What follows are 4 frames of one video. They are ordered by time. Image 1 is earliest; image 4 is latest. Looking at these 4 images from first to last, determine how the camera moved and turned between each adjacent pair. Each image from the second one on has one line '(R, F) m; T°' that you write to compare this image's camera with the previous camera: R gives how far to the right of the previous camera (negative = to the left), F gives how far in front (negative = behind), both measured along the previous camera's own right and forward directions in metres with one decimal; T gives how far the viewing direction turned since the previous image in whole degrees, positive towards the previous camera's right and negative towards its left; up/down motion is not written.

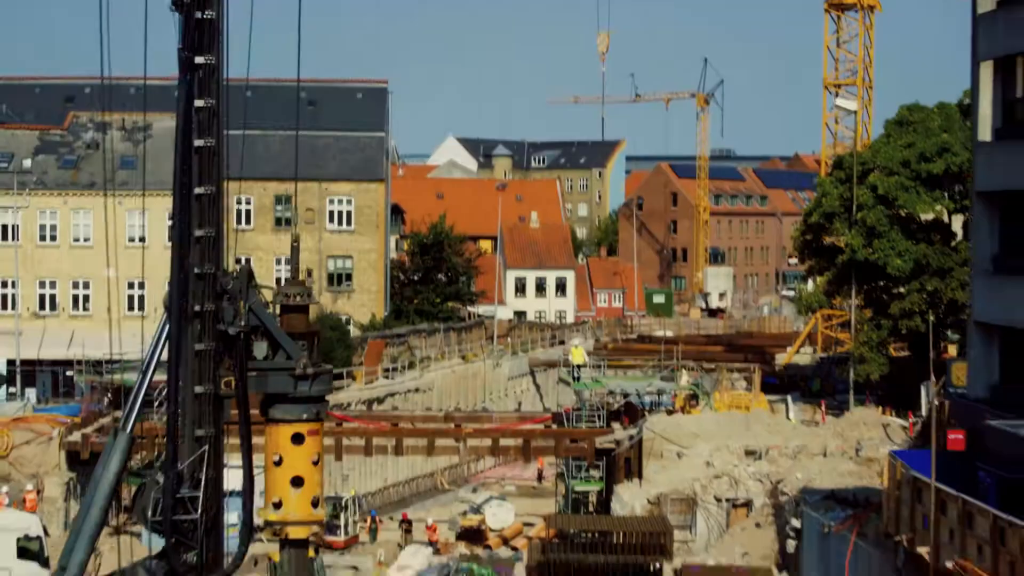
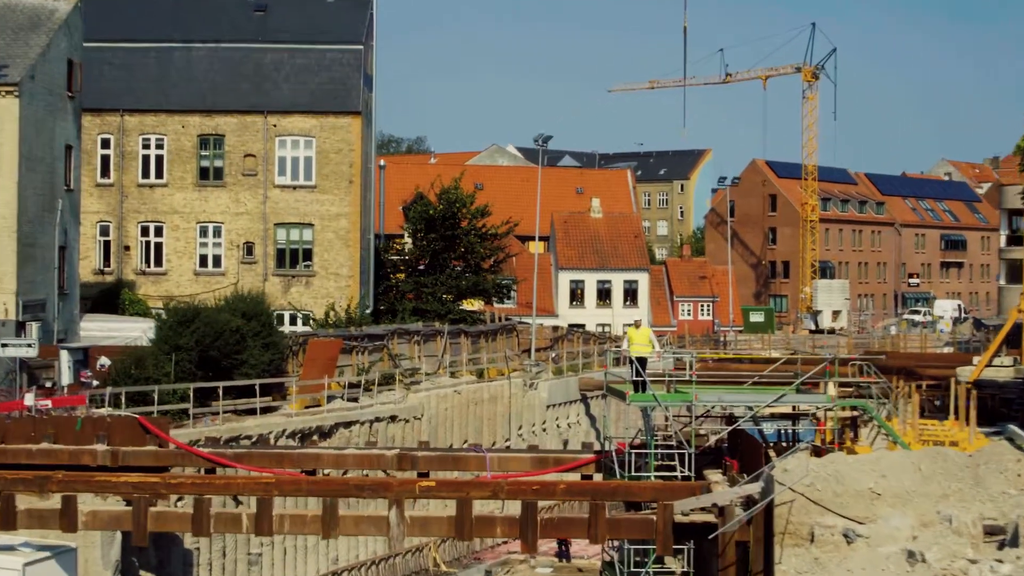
(+0.7, +17.4) m; -2°
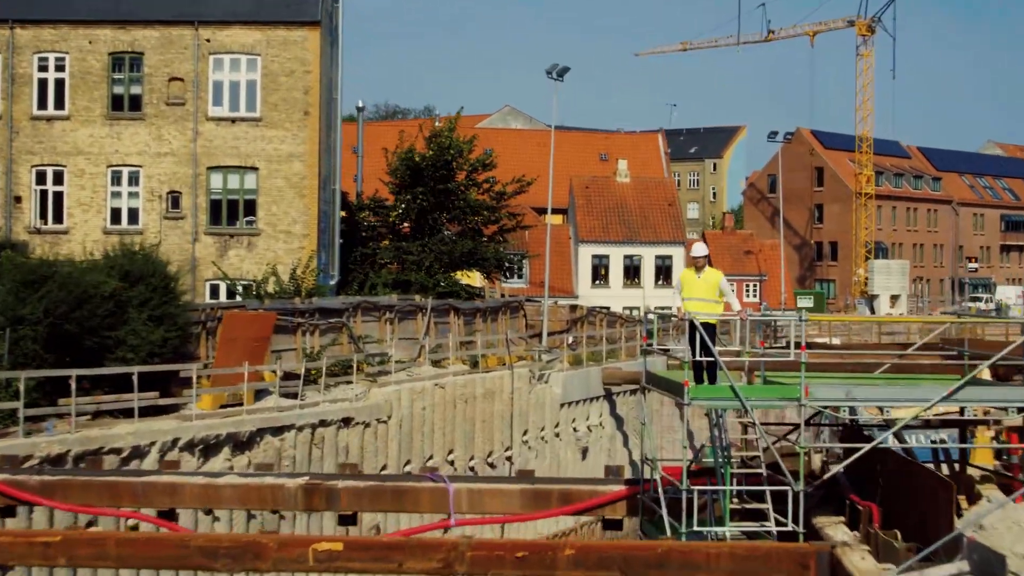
(+0.3, +8.1) m; -1°
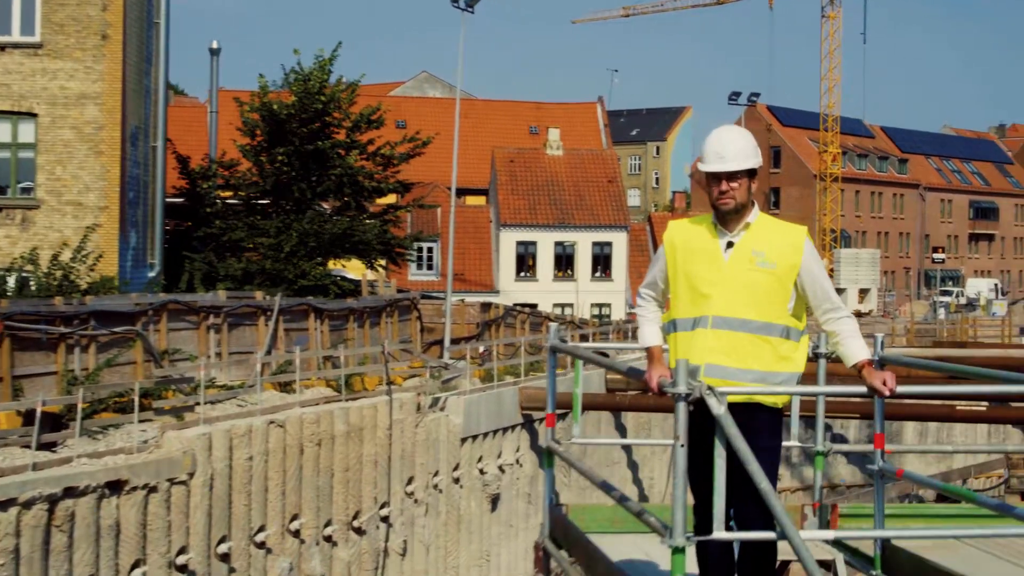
(+0.6, +7.6) m; +2°
